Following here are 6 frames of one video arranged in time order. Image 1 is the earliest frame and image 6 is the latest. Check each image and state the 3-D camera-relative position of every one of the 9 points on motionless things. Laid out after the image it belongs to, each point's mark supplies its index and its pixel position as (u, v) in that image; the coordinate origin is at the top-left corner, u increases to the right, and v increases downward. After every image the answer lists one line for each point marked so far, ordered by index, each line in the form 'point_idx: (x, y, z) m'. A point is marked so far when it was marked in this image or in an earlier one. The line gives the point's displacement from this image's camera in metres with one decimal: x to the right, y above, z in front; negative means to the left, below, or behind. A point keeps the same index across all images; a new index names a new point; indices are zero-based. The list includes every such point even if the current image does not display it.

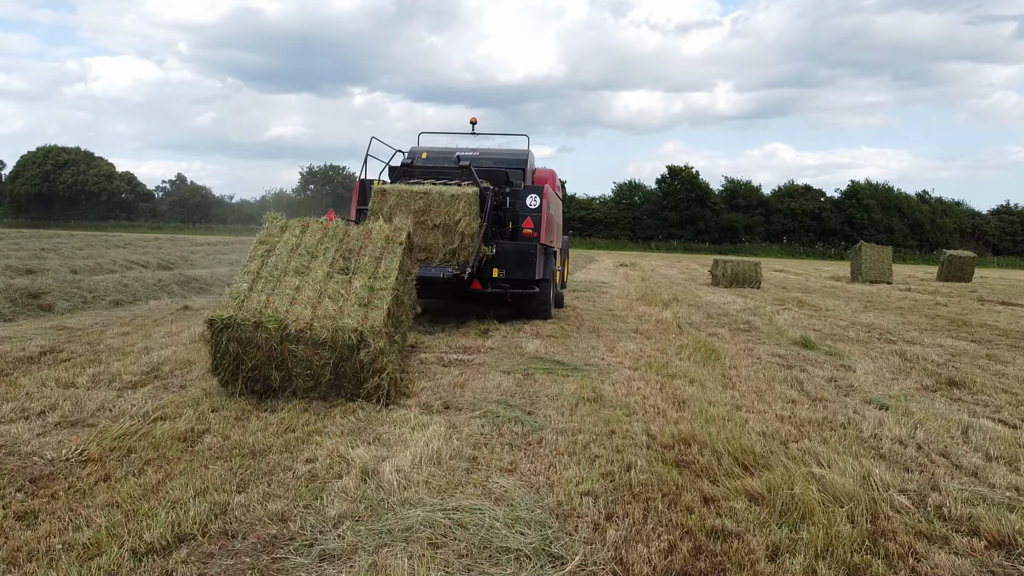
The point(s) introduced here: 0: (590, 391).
0: (+0.4, -0.6, +4.5) m
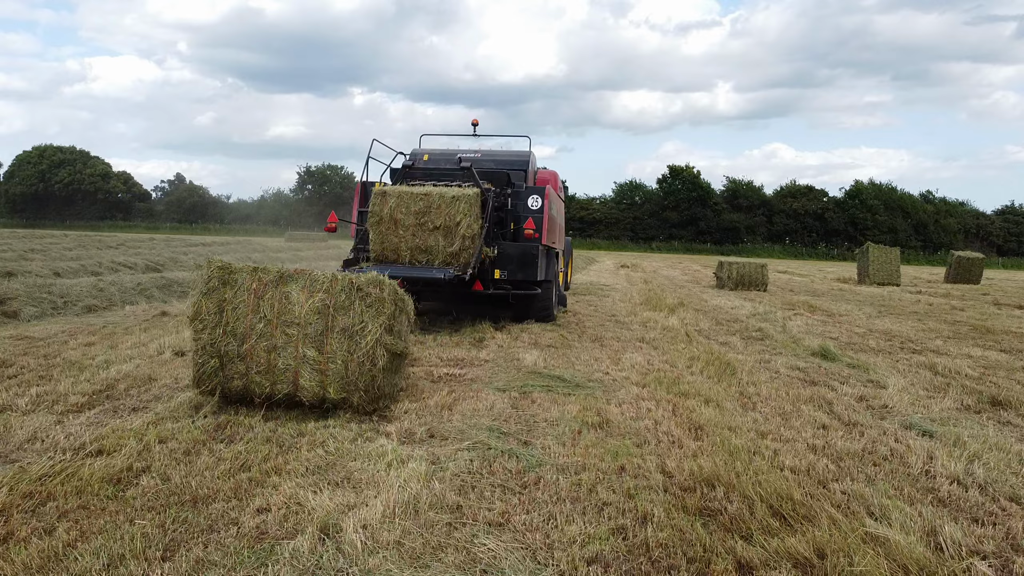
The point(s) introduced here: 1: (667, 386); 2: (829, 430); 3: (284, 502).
0: (+0.4, -0.6, +4.0) m
1: (+0.9, -0.6, +4.8) m
2: (+1.5, -0.7, +3.8) m
3: (-0.7, -0.7, +2.6) m
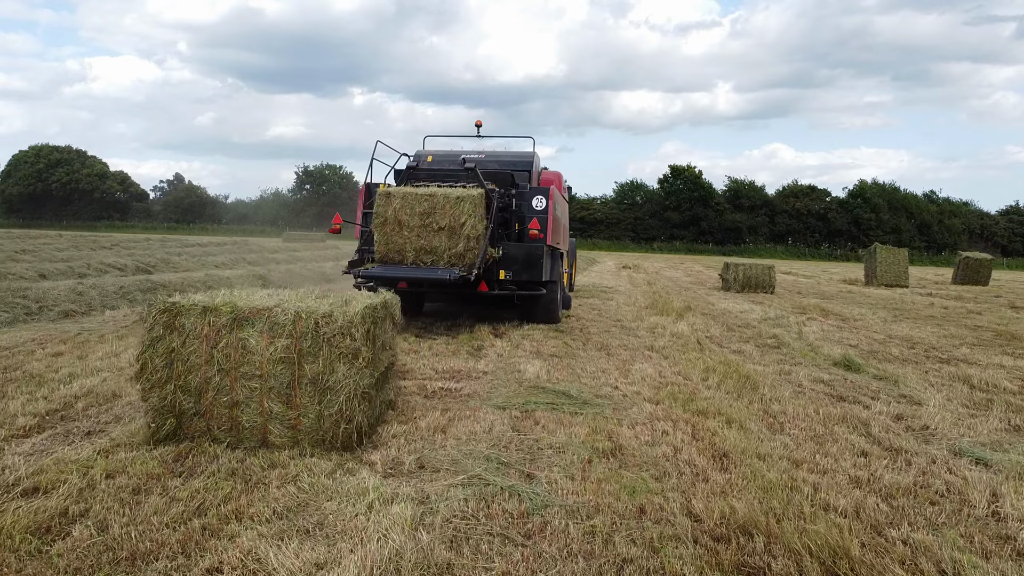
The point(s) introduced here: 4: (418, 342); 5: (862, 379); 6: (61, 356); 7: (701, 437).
0: (+0.4, -0.6, +3.5) m
1: (+0.9, -0.6, +4.4) m
2: (+1.5, -0.7, +3.3) m
3: (-0.7, -0.7, +2.2) m
4: (-0.8, -0.4, +6.8) m
5: (+2.3, -0.6, +5.4) m
6: (-3.0, -0.5, +5.5) m
7: (+0.8, -0.7, +3.6) m
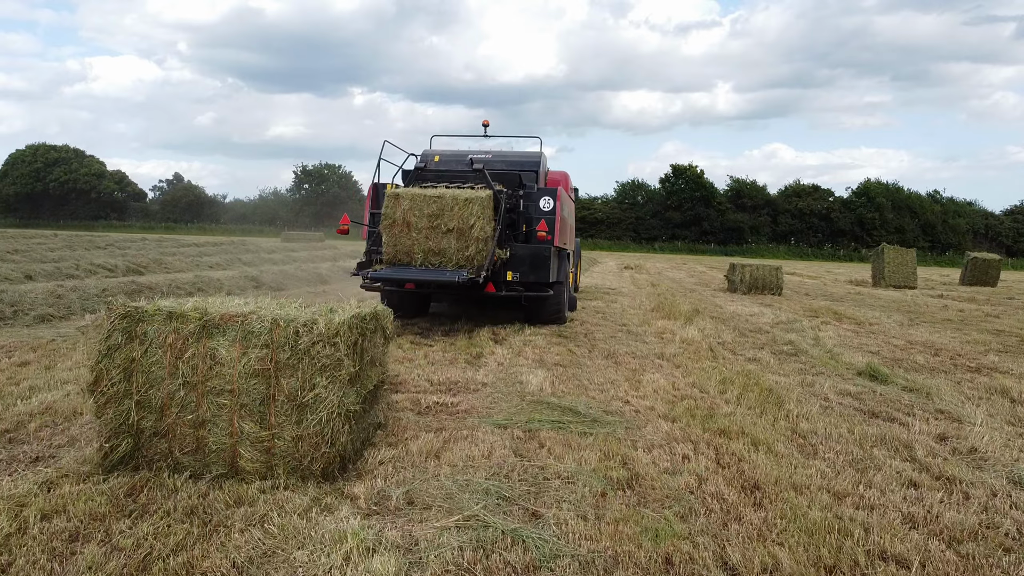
0: (+0.4, -0.7, +3.1) m
1: (+0.9, -0.6, +4.0) m
2: (+1.5, -0.7, +2.9) m
3: (-0.7, -0.7, +1.8) m
4: (-0.8, -0.5, +6.4) m
5: (+2.3, -0.6, +5.0) m
6: (-3.0, -0.5, +5.1) m
7: (+0.8, -0.7, +3.2) m
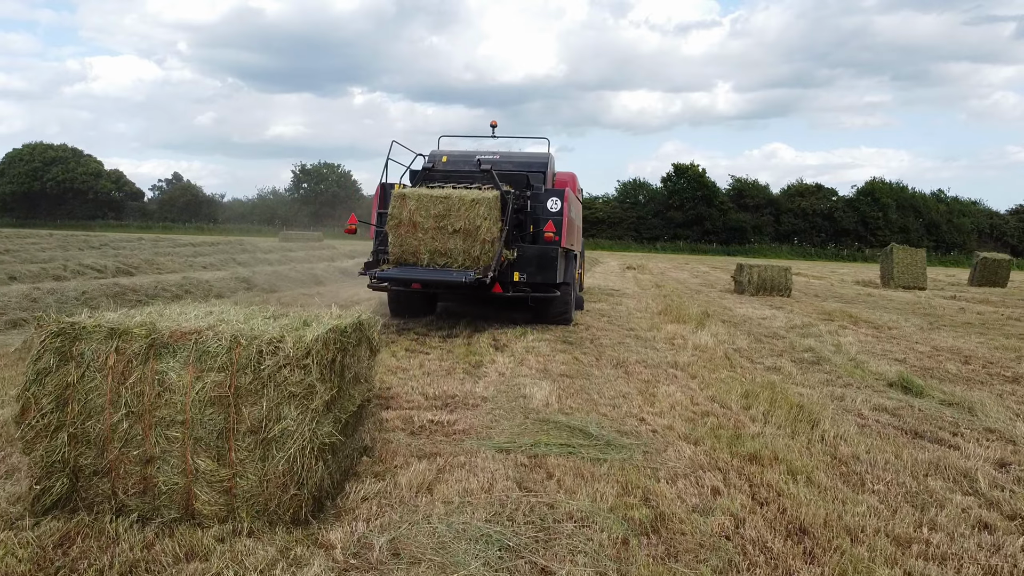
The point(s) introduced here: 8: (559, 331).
0: (+0.4, -0.7, +2.7) m
1: (+0.9, -0.7, +3.5) m
2: (+1.5, -0.7, +2.5) m
3: (-0.7, -0.8, +1.3) m
4: (-0.8, -0.5, +6.0) m
5: (+2.3, -0.7, +4.6) m
6: (-3.0, -0.5, +4.7) m
7: (+0.9, -0.7, +2.8) m
8: (+0.5, -0.5, +9.0) m
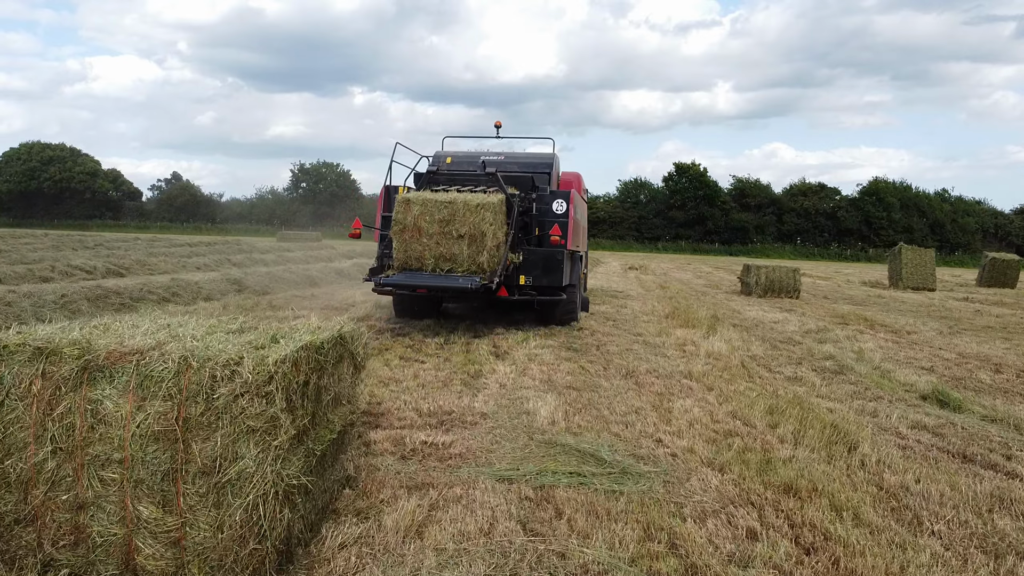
0: (+0.4, -0.7, +2.3) m
1: (+0.9, -0.7, +3.1) m
2: (+1.5, -0.8, +2.1) m
3: (-0.7, -0.8, +0.9) m
4: (-0.8, -0.5, +5.6) m
5: (+2.3, -0.7, +4.2) m
6: (-3.0, -0.5, +4.3) m
7: (+0.9, -0.7, +2.4) m
8: (+0.5, -0.5, +8.6) m
